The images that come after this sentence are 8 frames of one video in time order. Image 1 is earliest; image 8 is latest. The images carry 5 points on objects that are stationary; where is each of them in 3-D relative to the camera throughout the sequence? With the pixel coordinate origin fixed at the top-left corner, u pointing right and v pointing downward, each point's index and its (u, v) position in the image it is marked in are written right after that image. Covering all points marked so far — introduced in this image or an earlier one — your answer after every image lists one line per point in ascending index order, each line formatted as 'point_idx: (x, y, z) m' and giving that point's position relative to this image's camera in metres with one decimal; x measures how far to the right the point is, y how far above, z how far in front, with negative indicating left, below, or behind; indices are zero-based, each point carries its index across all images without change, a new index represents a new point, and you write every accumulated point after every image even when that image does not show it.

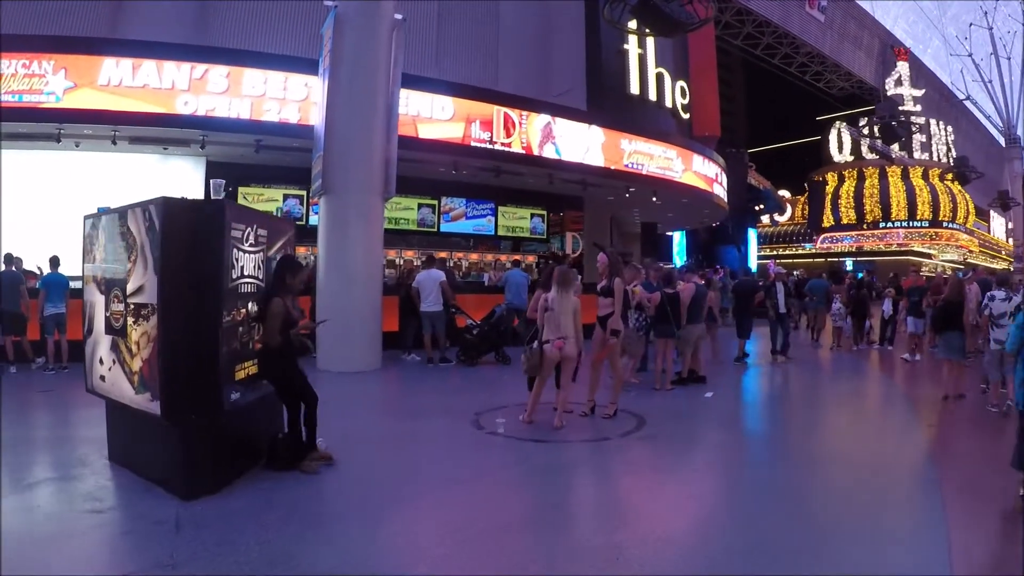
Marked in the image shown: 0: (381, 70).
0: (-2.0, +3.3, +10.3) m
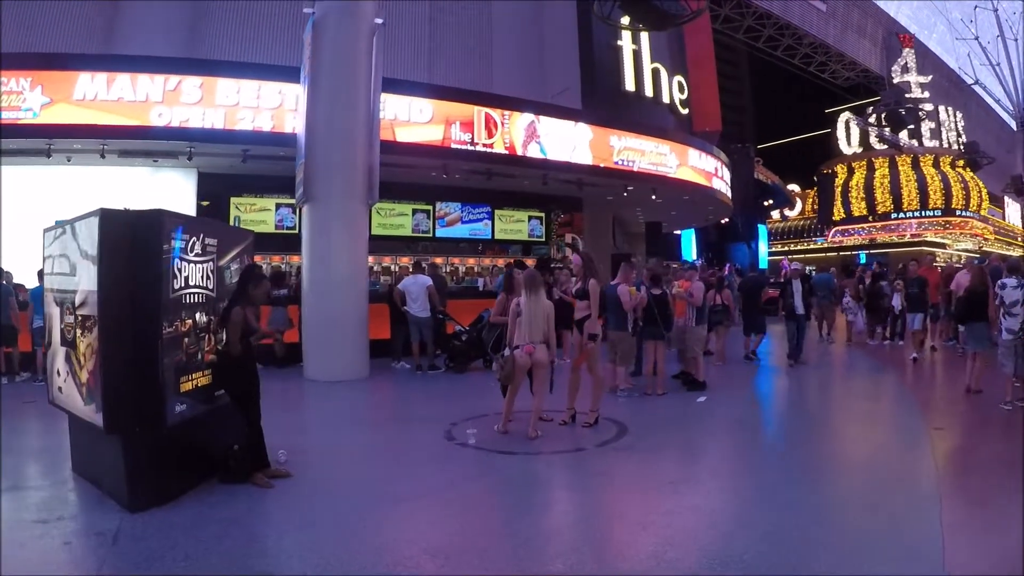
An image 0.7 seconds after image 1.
0: (-2.3, +3.2, +10.2) m
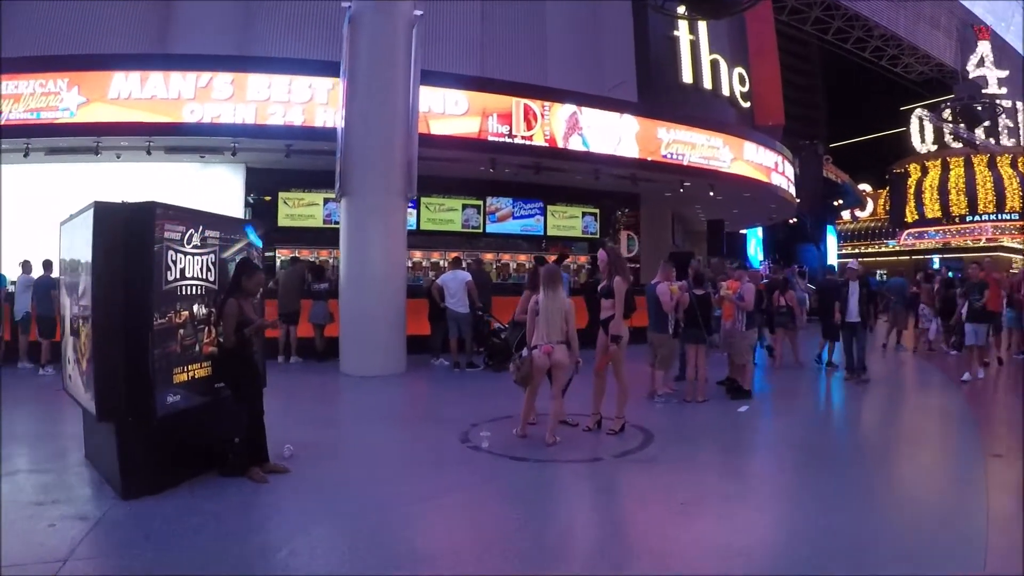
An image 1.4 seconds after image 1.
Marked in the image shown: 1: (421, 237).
0: (-1.6, +3.3, +10.0) m
1: (-2.0, +1.2, +16.1) m
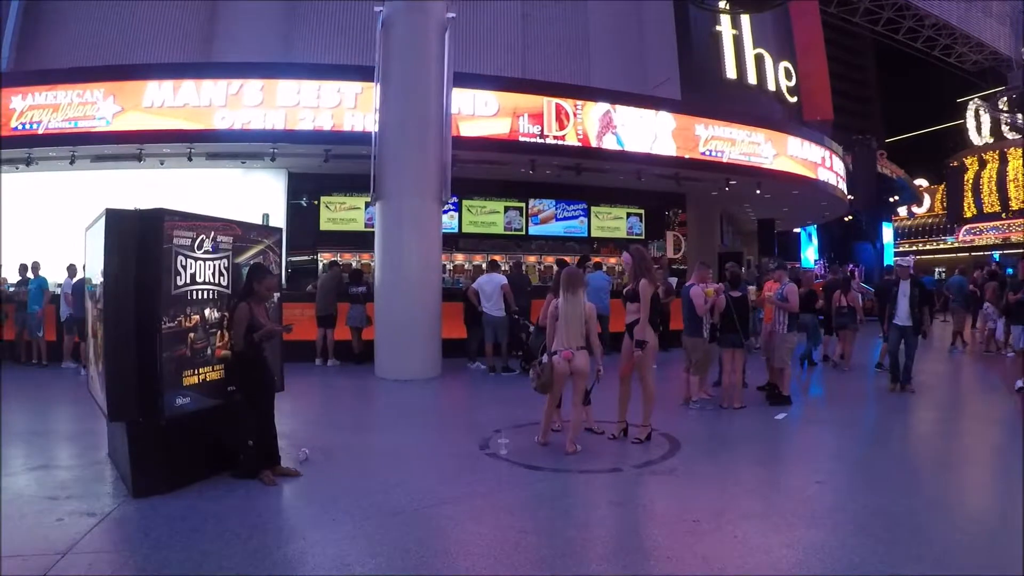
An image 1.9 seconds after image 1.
0: (-1.2, +3.2, +10.0) m
1: (-1.1, +1.1, +16.0) m
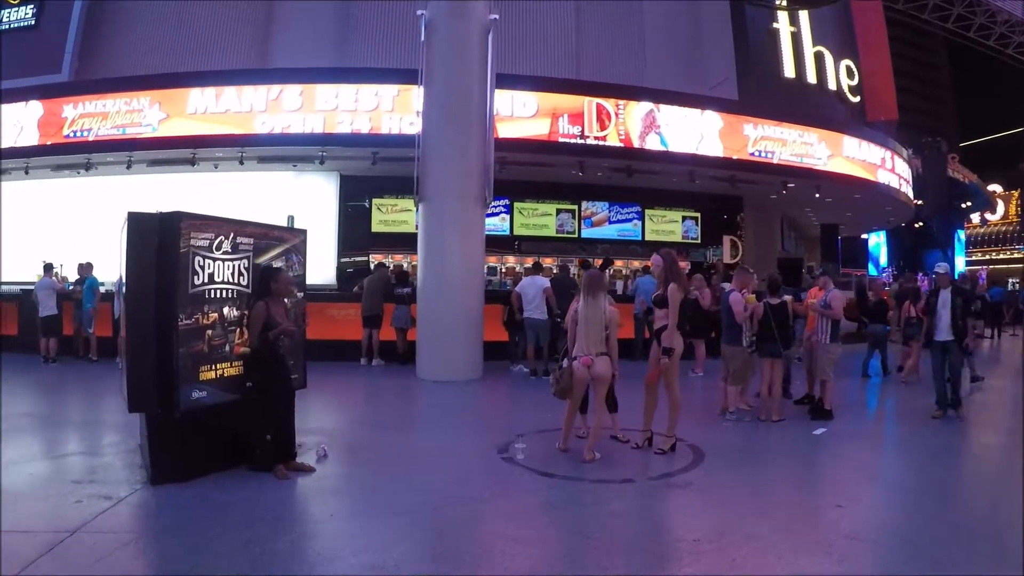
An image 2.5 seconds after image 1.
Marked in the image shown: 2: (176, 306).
0: (-0.5, +3.2, +10.0) m
1: (+0.1, +1.1, +16.0) m
2: (-2.1, -0.1, +4.2) m
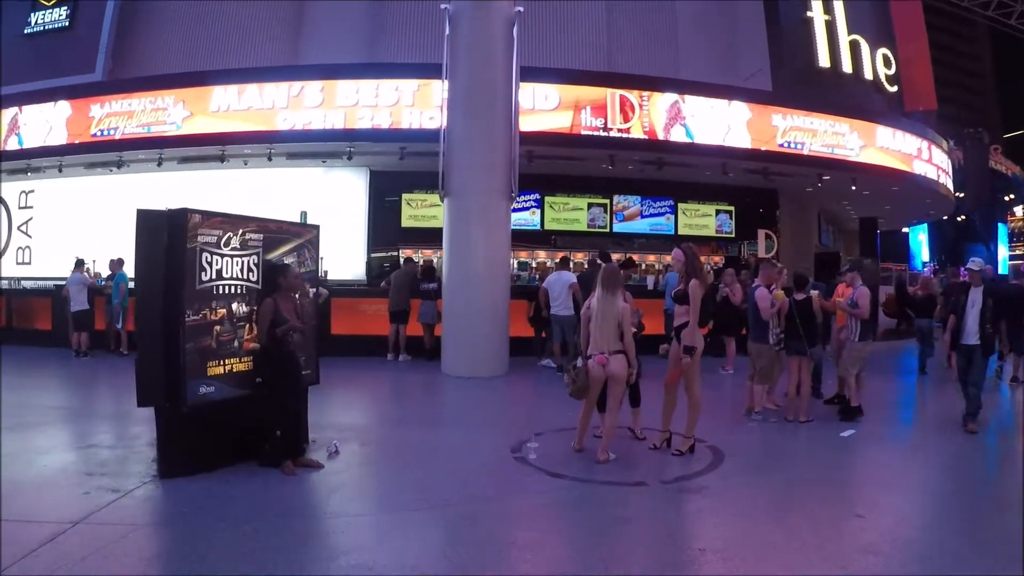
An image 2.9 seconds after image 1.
0: (-0.2, +3.2, +9.9) m
1: (+0.7, +1.2, +15.9) m
2: (-2.0, -0.1, +4.2) m
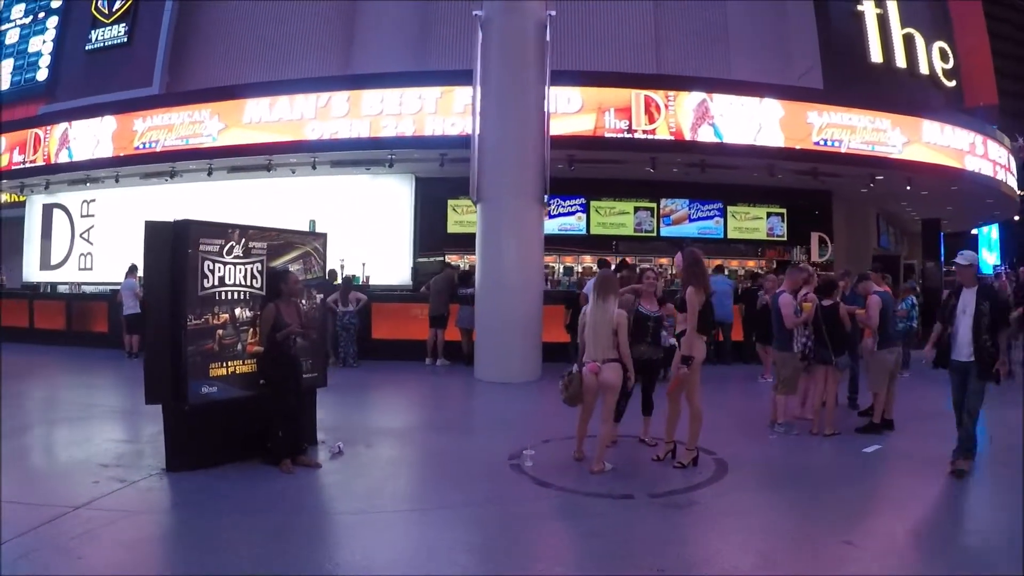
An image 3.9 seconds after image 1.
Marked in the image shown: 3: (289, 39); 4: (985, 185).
0: (+0.3, +3.2, +9.9) m
1: (+1.7, +1.1, +15.8) m
2: (-2.1, -0.1, +4.4) m
3: (-5.2, +5.8, +15.8) m
4: (+9.2, +1.9, +13.0) m
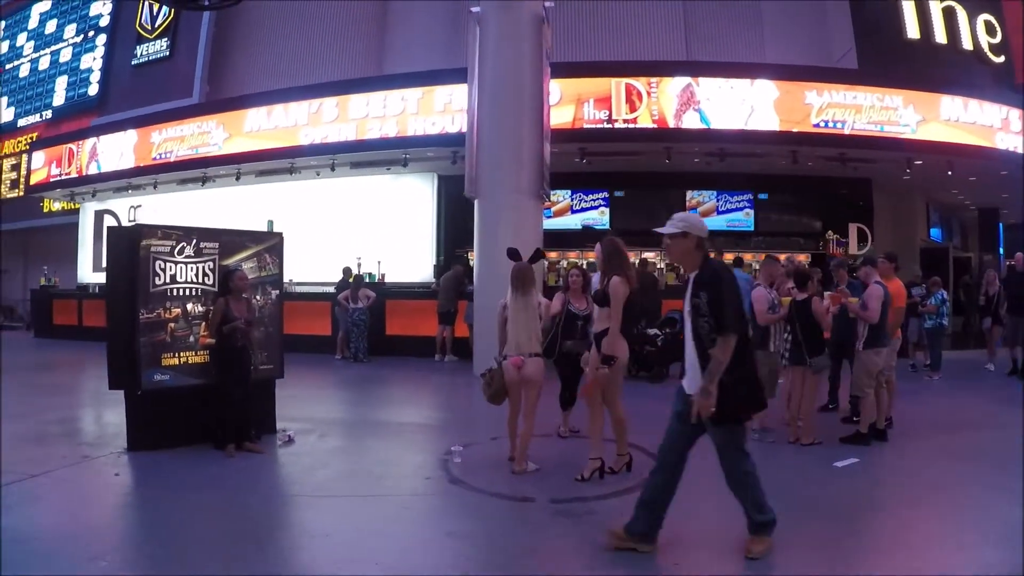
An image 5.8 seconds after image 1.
0: (+0.3, +3.3, +10.1) m
1: (+2.4, +1.2, +15.8) m
2: (-2.7, -0.1, +4.9) m
3: (-4.5, +5.8, +16.5) m
4: (+9.5, +2.1, +12.2) m
